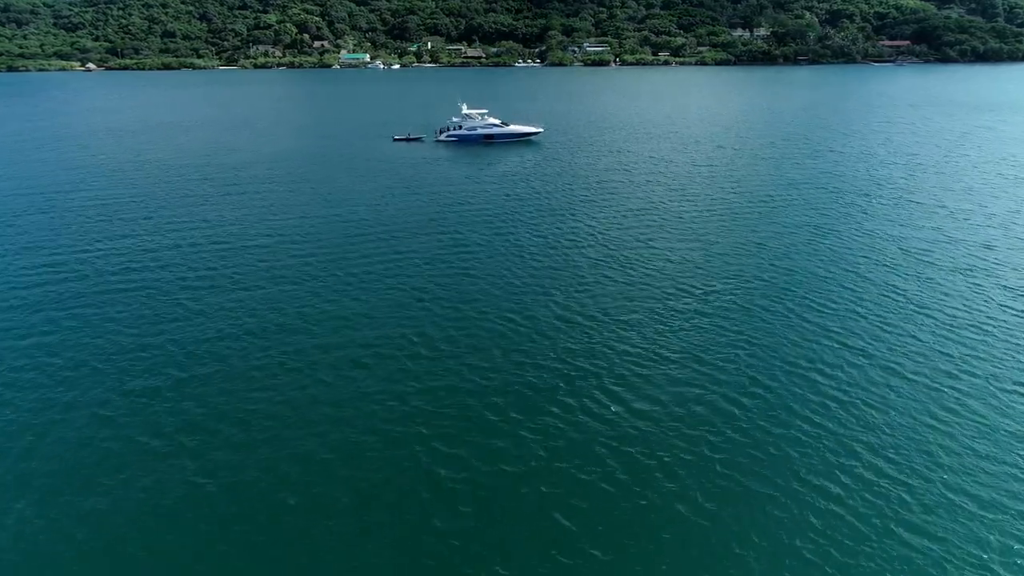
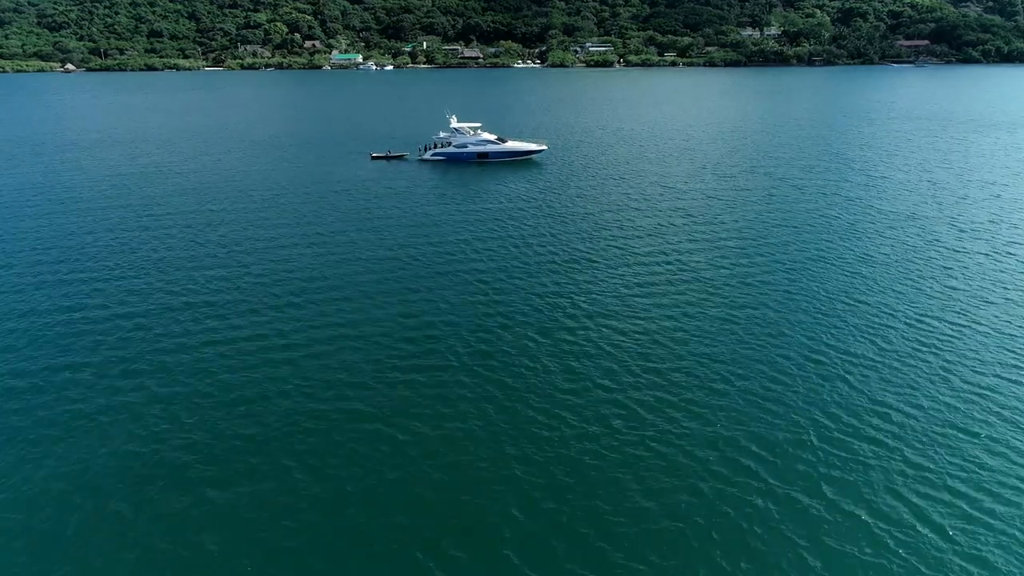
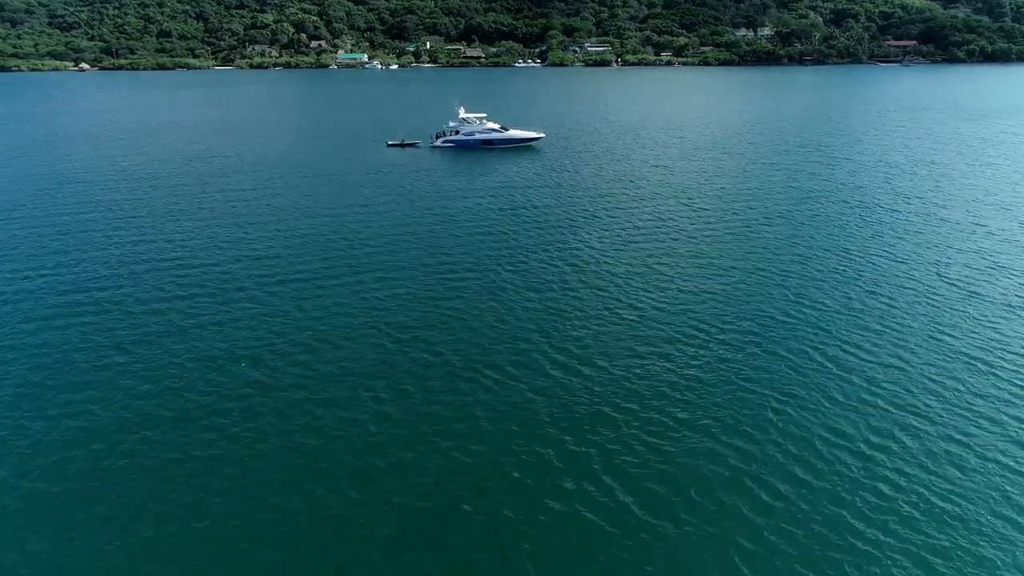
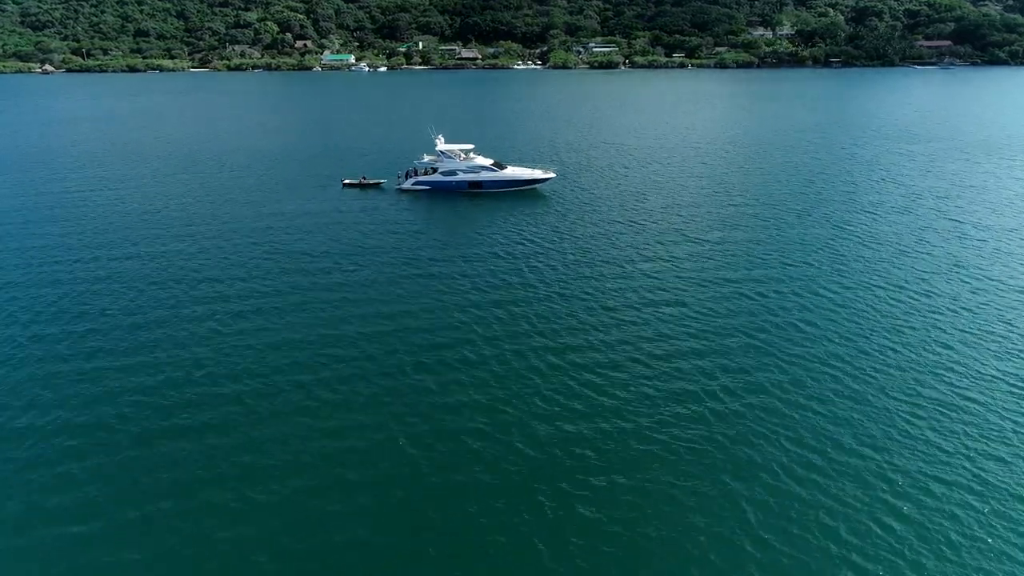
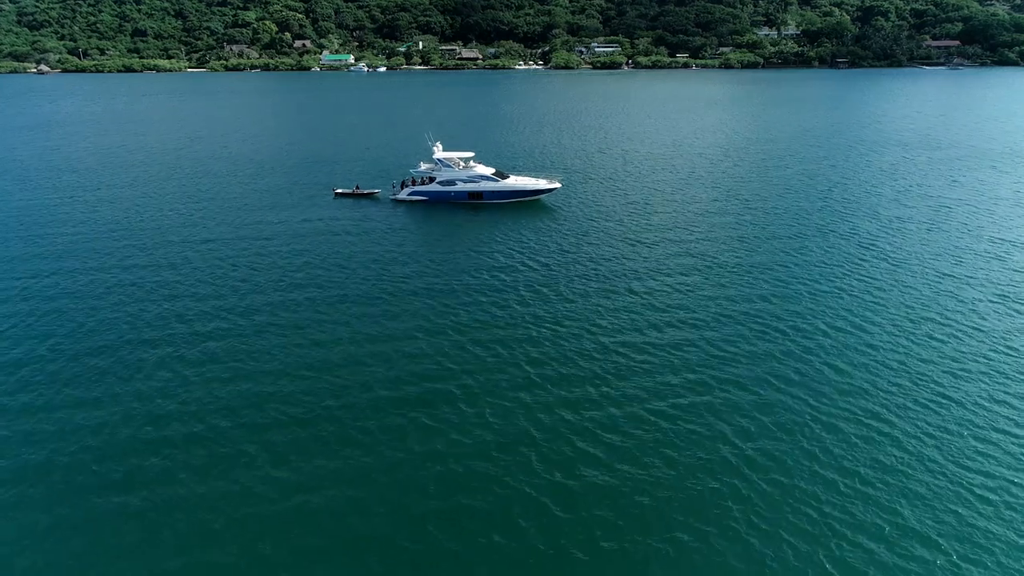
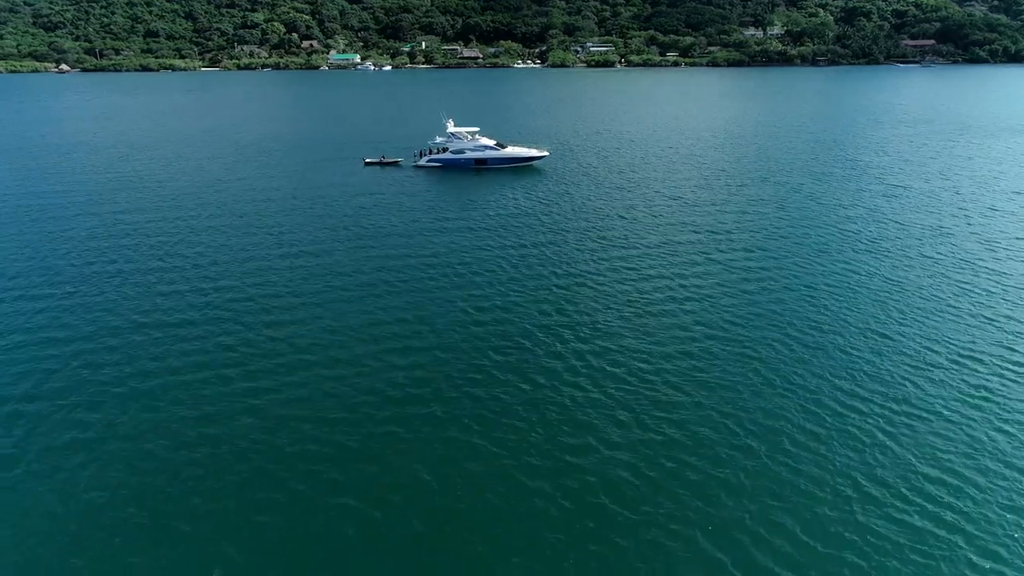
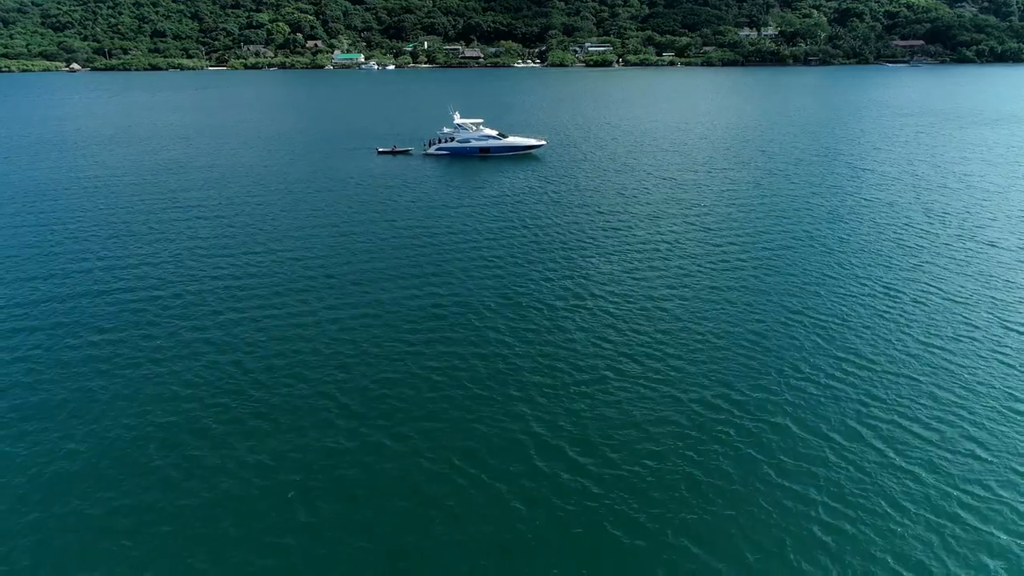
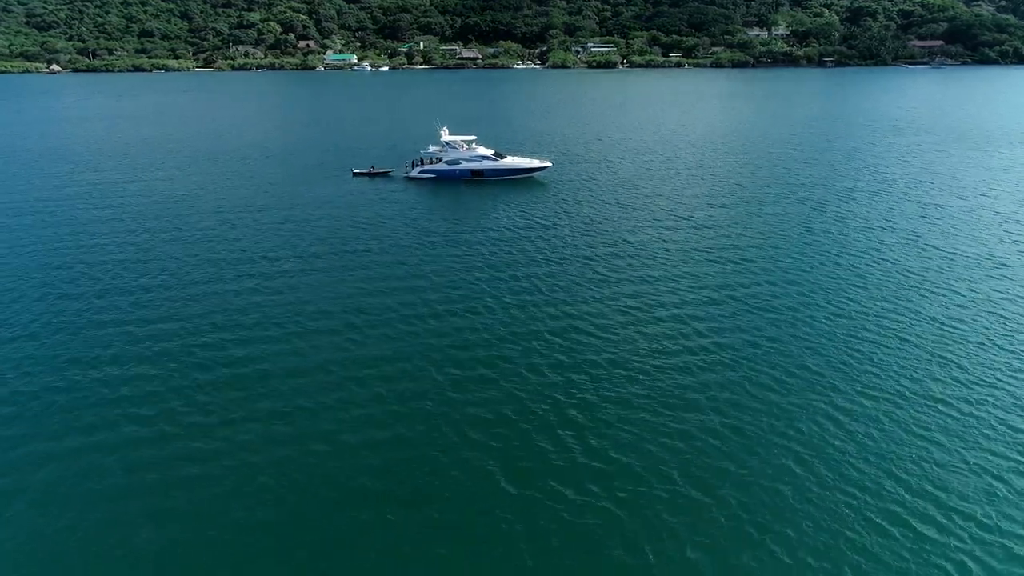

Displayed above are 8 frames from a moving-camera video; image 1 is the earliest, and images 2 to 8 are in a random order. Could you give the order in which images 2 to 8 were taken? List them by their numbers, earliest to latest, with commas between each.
3, 7, 2, 6, 8, 4, 5
